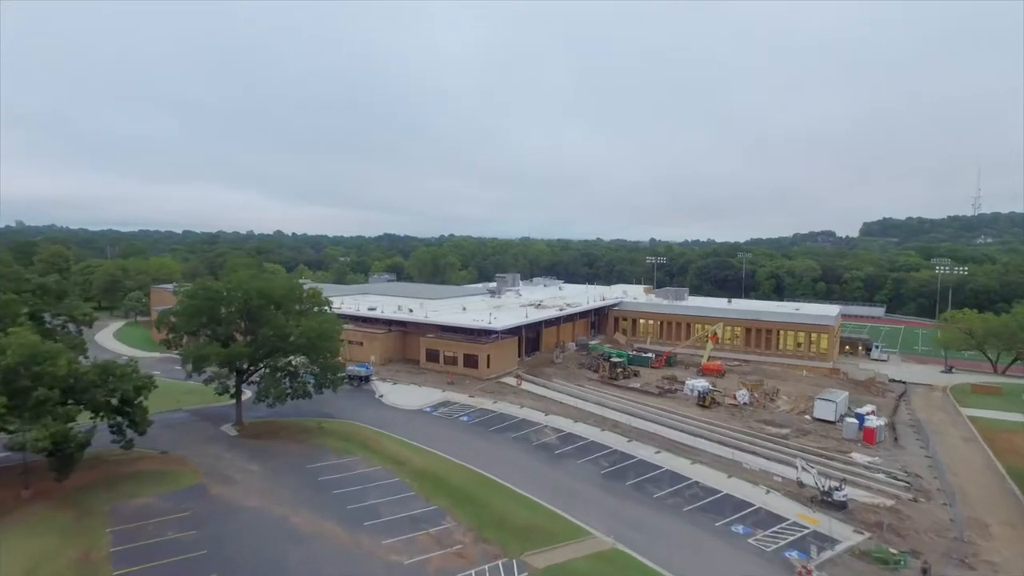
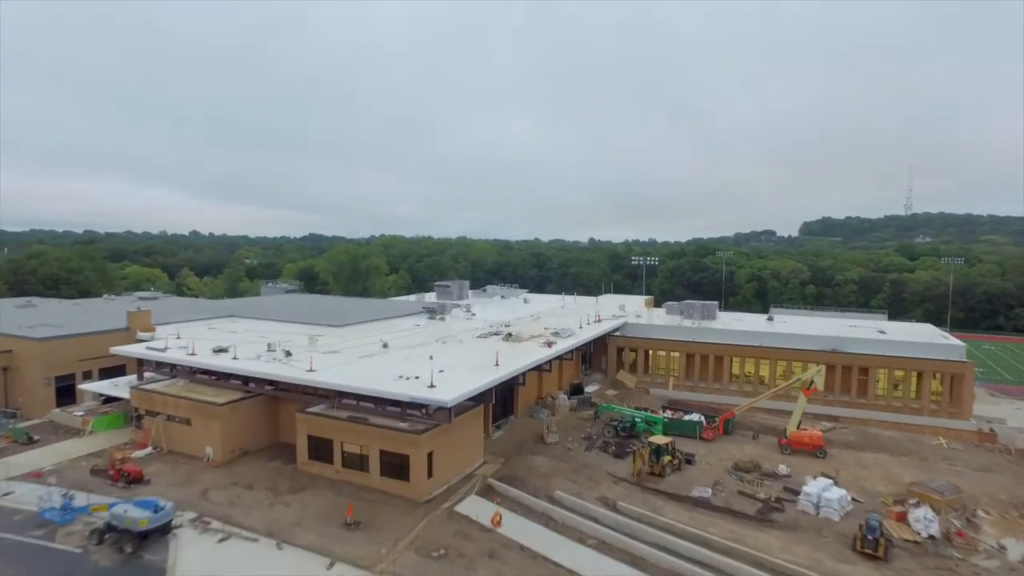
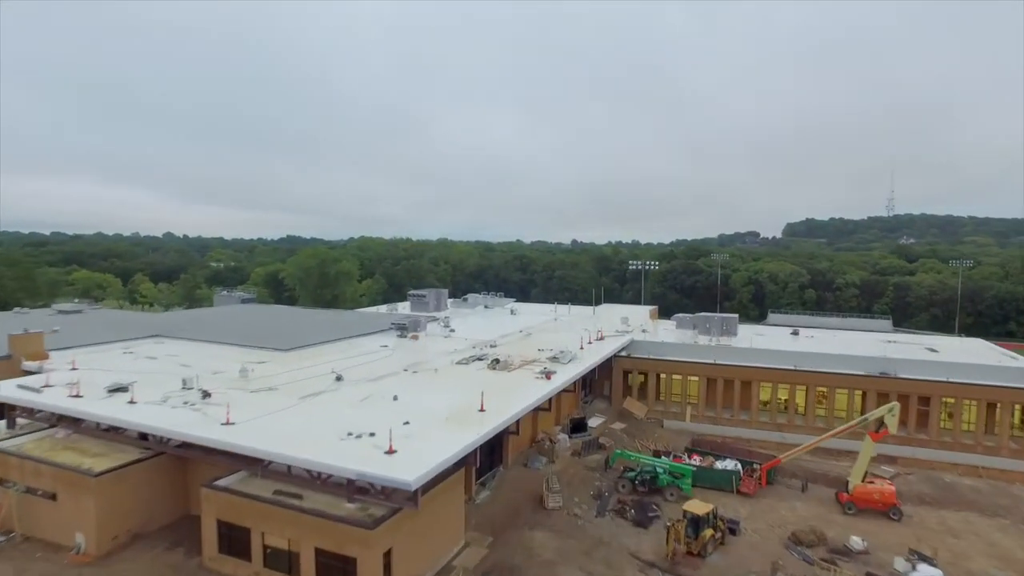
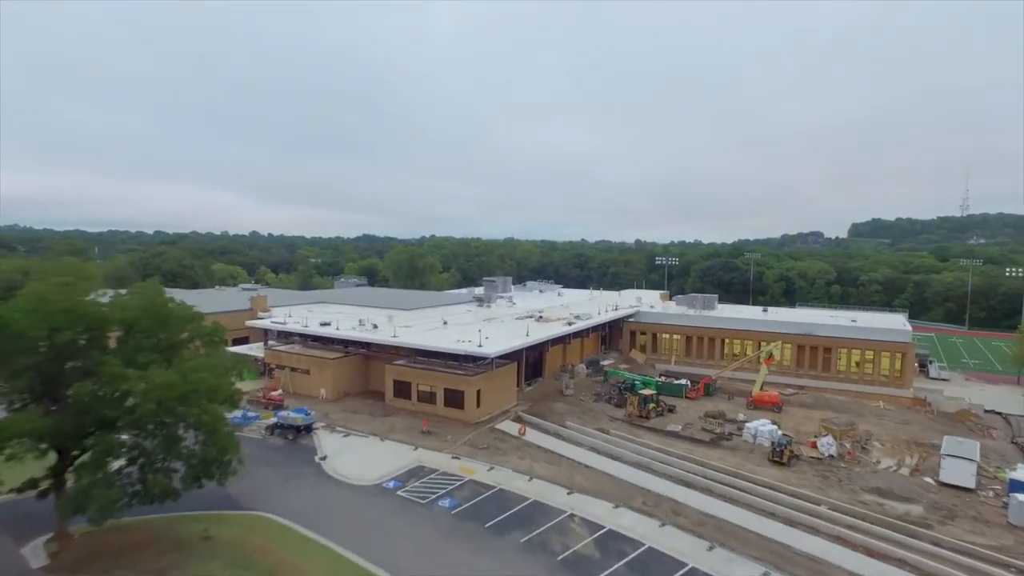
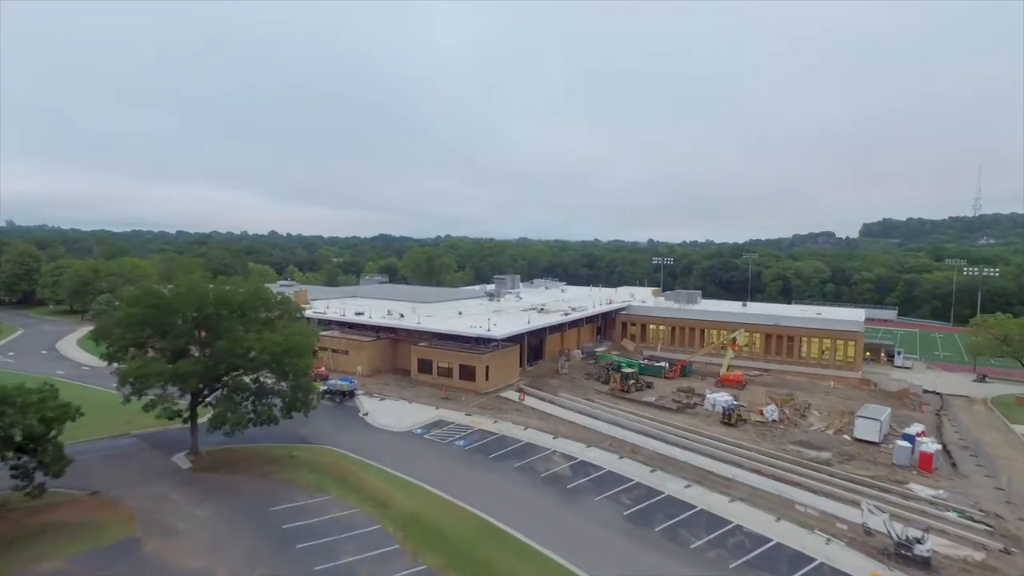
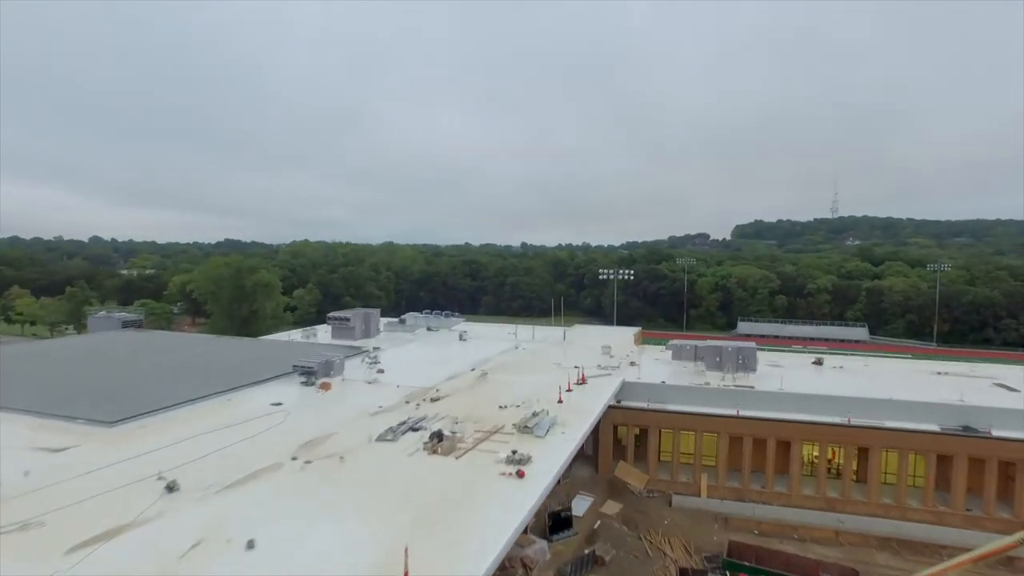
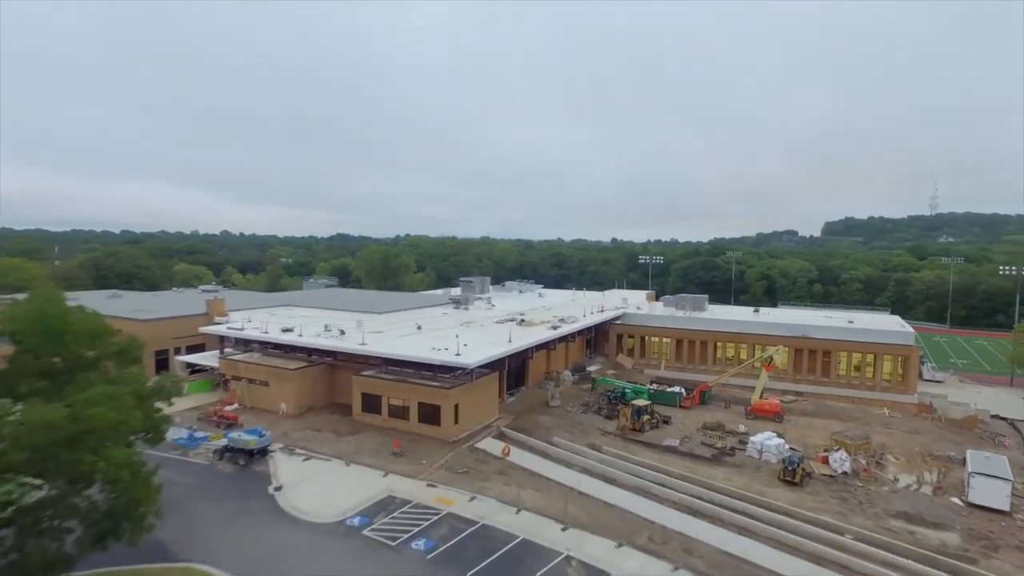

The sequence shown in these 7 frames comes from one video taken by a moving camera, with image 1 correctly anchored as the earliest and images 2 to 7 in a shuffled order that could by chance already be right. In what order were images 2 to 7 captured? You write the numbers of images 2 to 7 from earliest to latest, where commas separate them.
5, 4, 7, 2, 3, 6
